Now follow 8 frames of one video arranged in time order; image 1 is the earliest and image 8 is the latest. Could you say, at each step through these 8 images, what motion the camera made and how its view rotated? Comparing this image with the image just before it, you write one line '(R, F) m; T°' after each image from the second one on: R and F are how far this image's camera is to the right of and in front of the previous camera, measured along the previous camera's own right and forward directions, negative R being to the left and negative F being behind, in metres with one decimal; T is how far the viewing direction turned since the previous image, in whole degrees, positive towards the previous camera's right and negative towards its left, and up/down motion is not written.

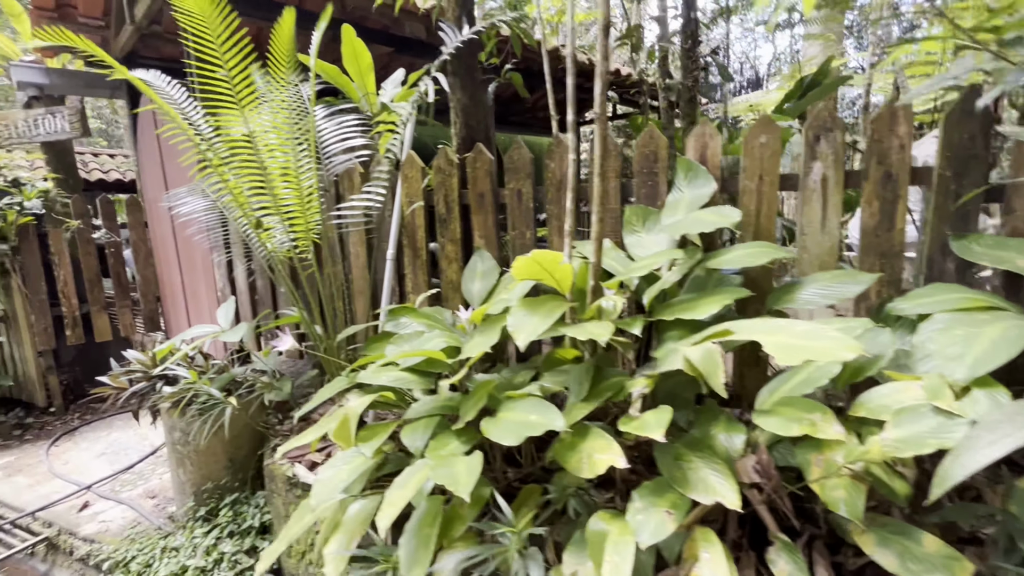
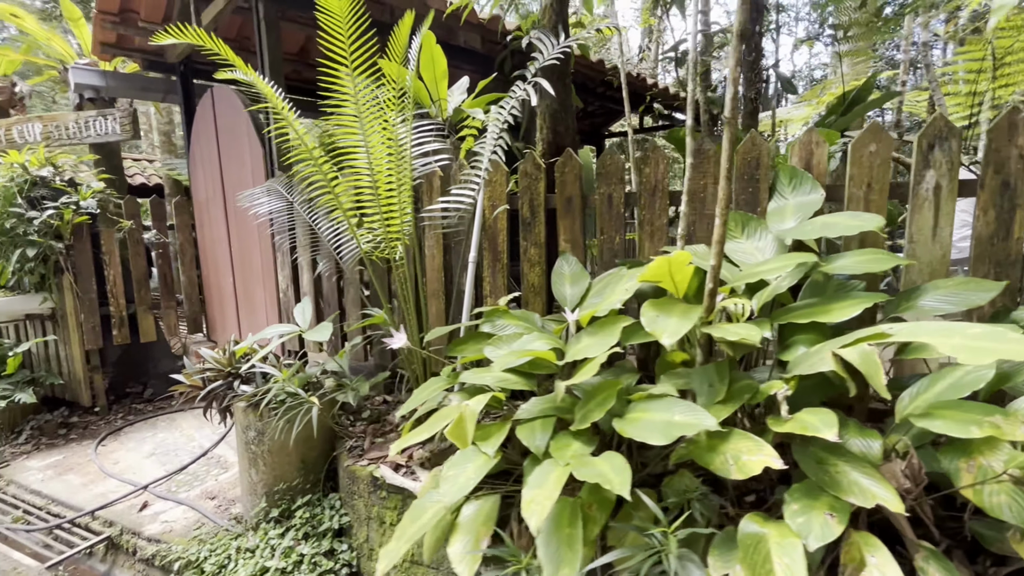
(-0.3, 0.0) m; 0°
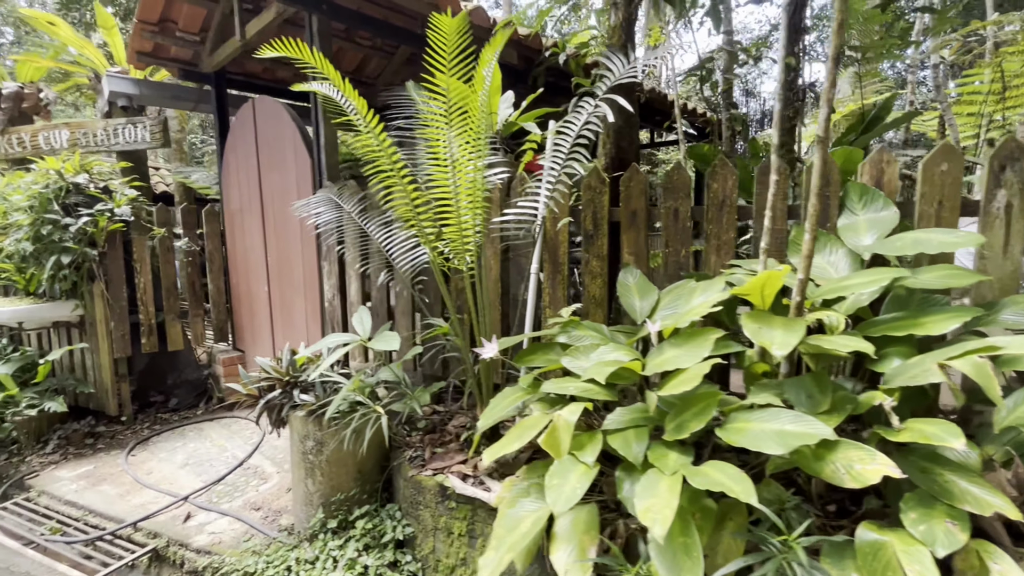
(-0.3, 0.0) m; +1°
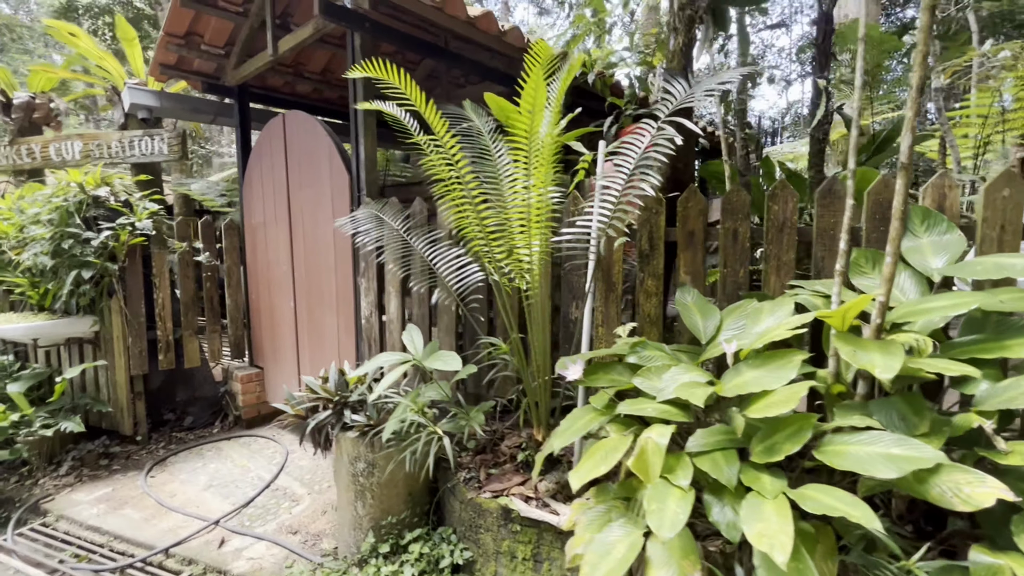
(-0.3, 0.0) m; +2°
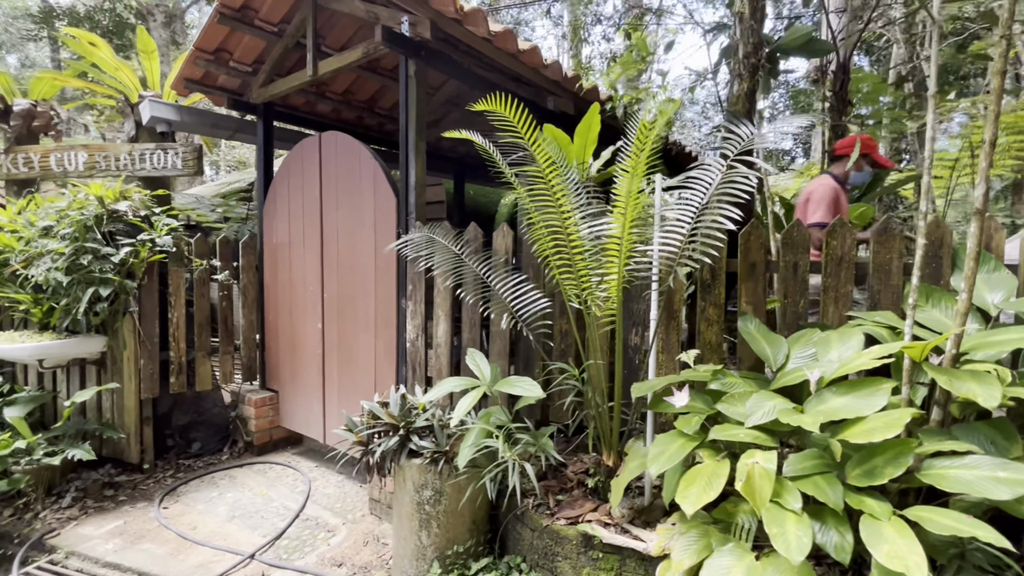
(-0.4, 0.0) m; +4°
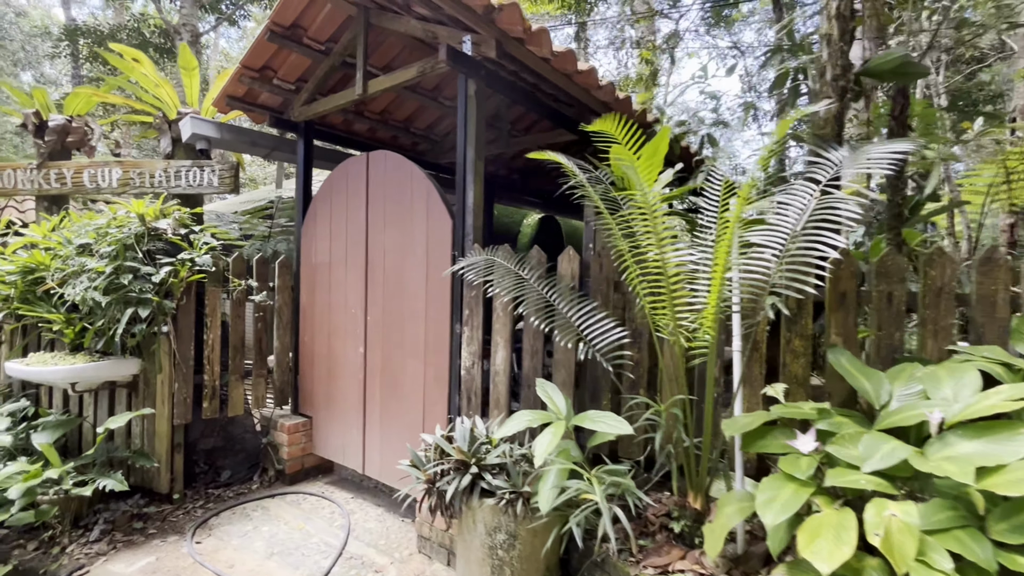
(-0.3, +0.1) m; 0°
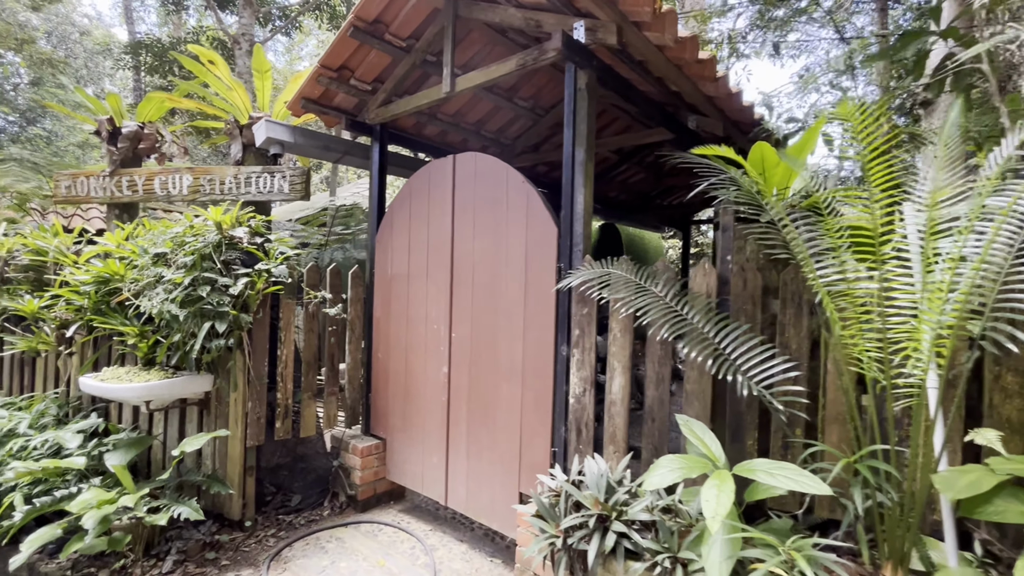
(-0.4, +0.3) m; -3°
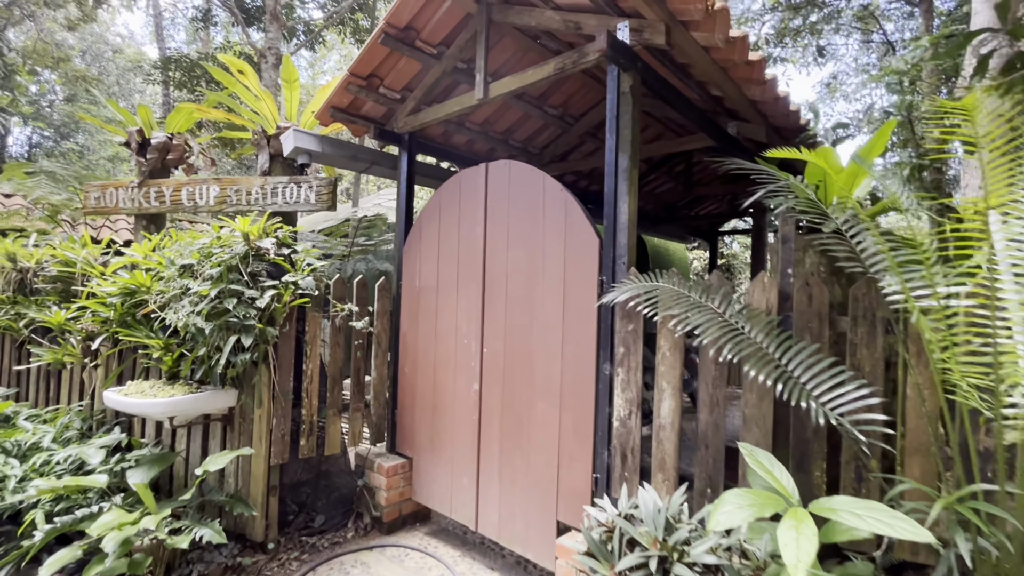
(-0.1, +0.1) m; -2°
